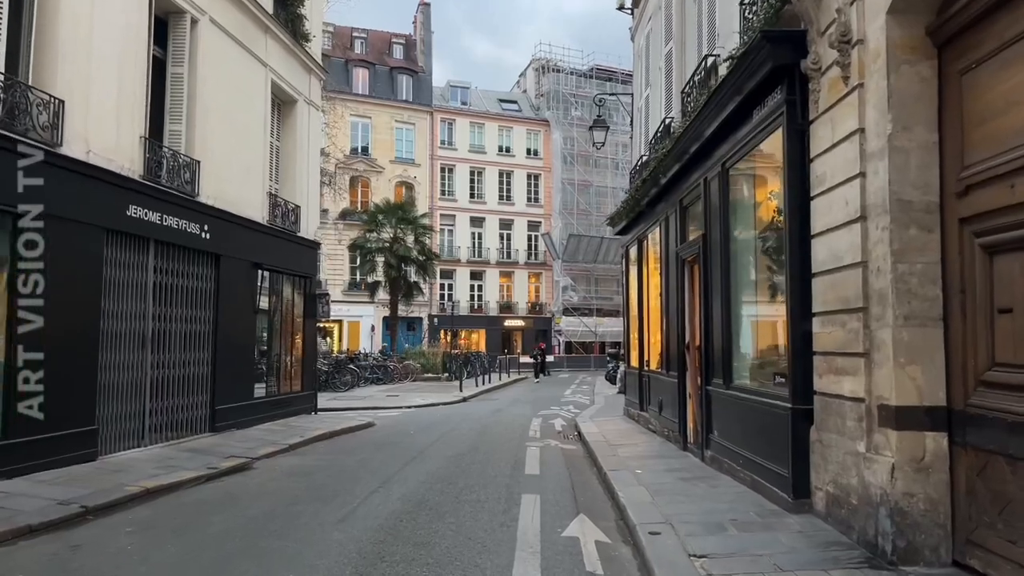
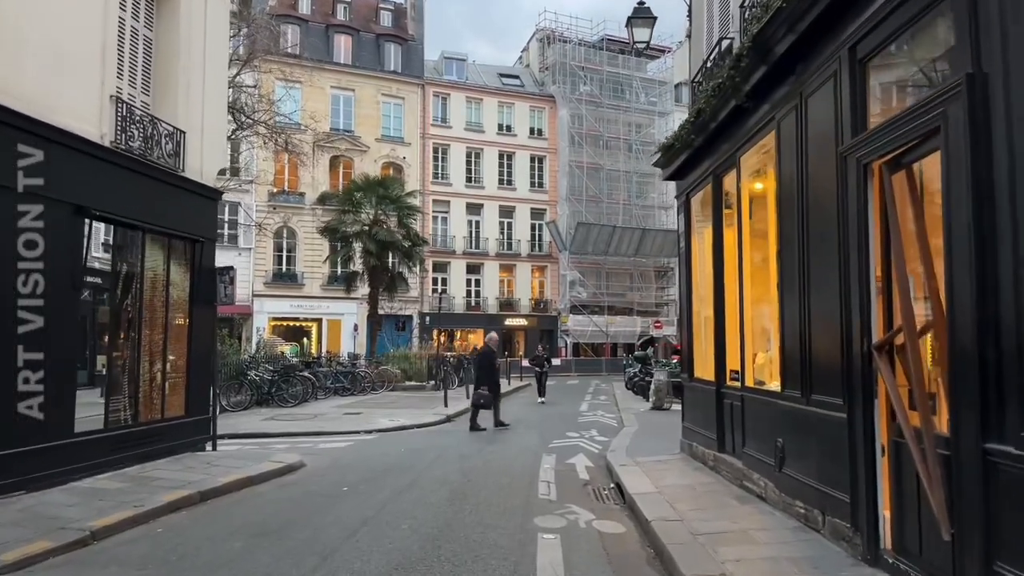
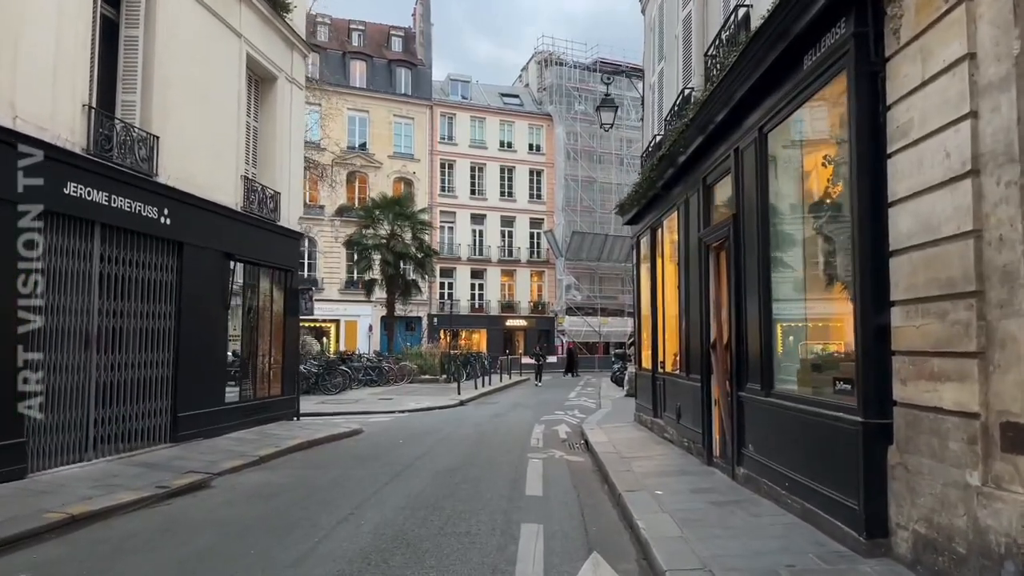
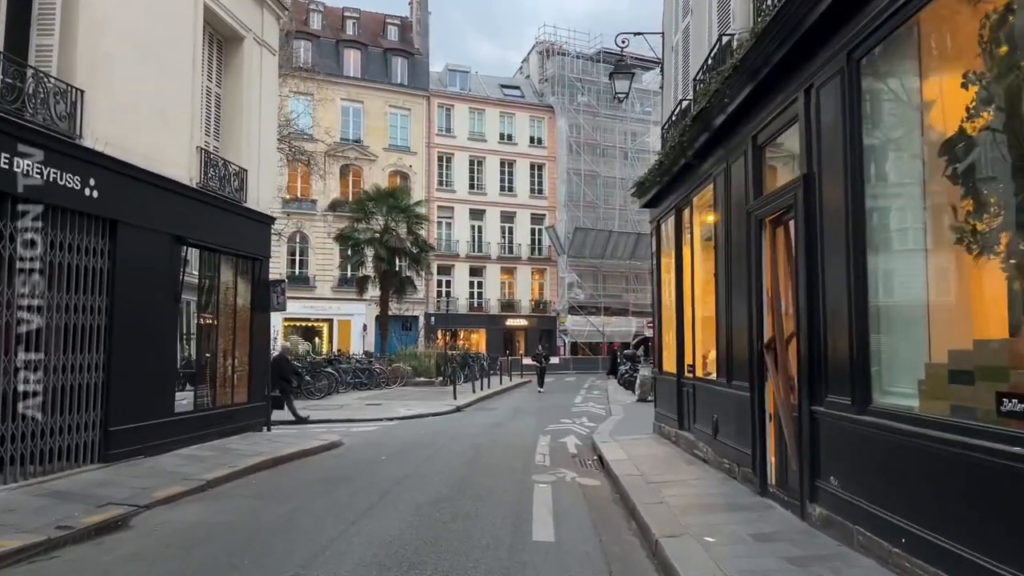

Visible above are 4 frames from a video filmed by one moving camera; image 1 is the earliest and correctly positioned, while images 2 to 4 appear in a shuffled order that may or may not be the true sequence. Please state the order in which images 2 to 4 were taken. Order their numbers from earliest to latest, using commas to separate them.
3, 4, 2
